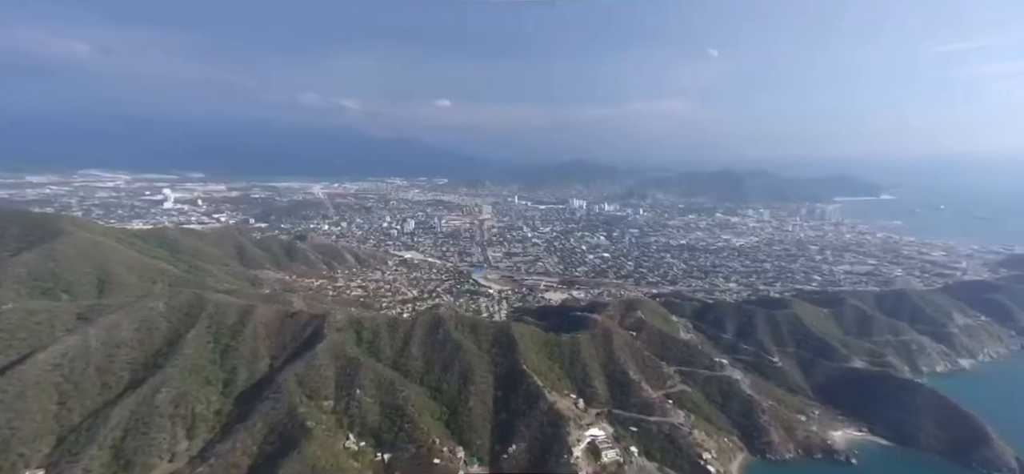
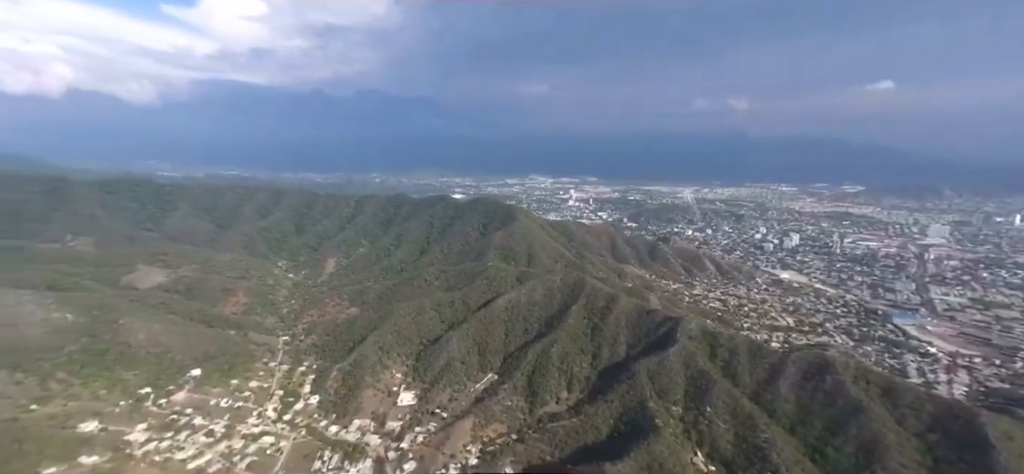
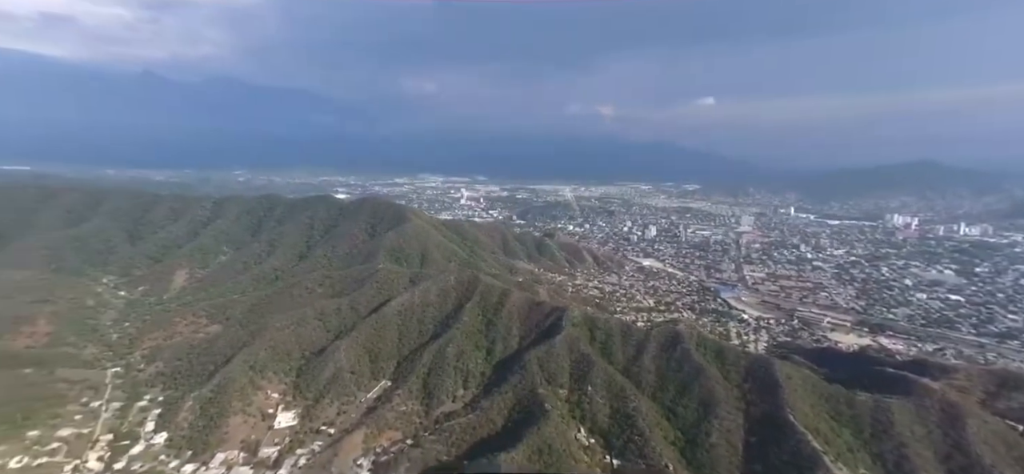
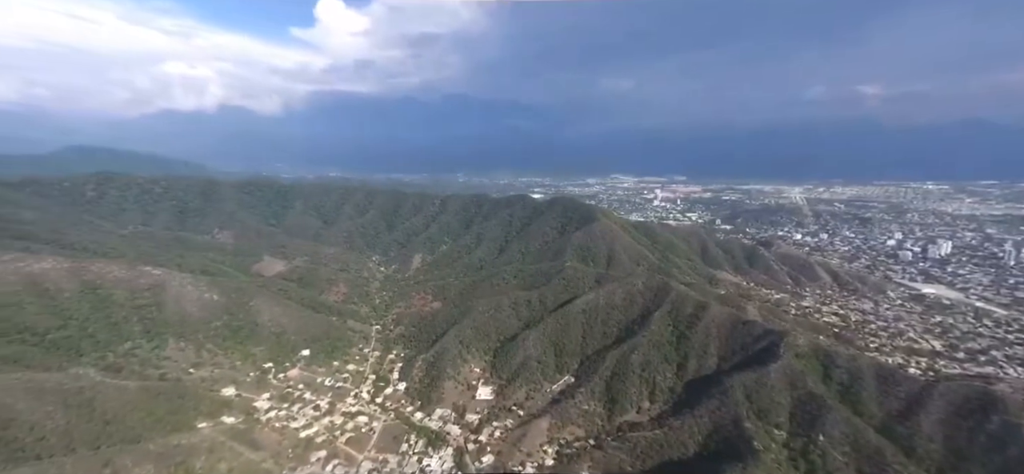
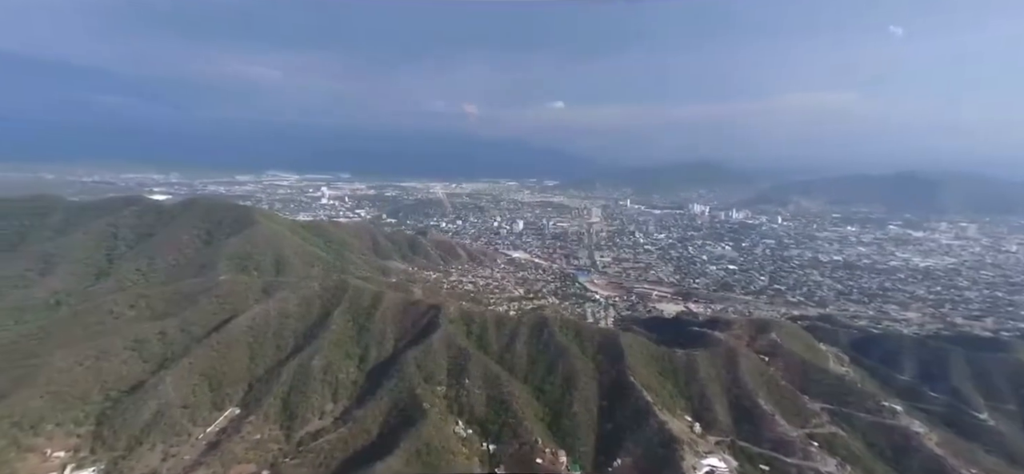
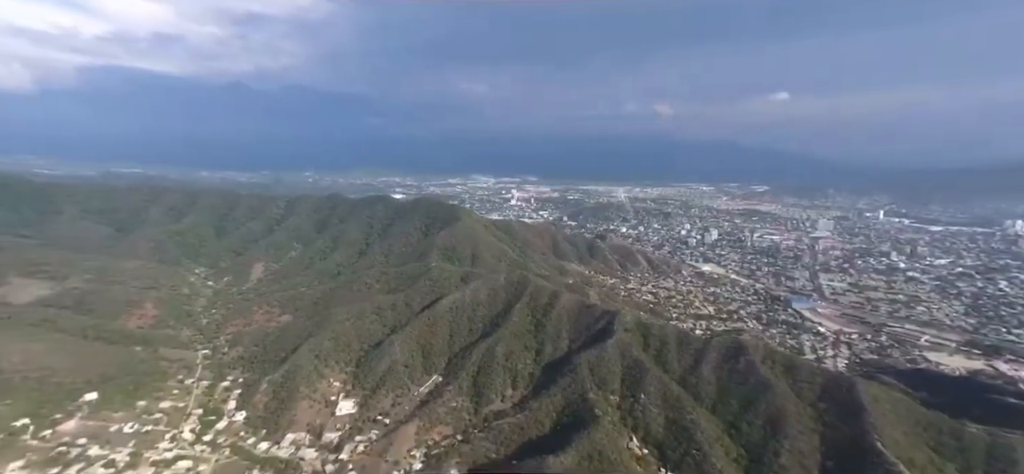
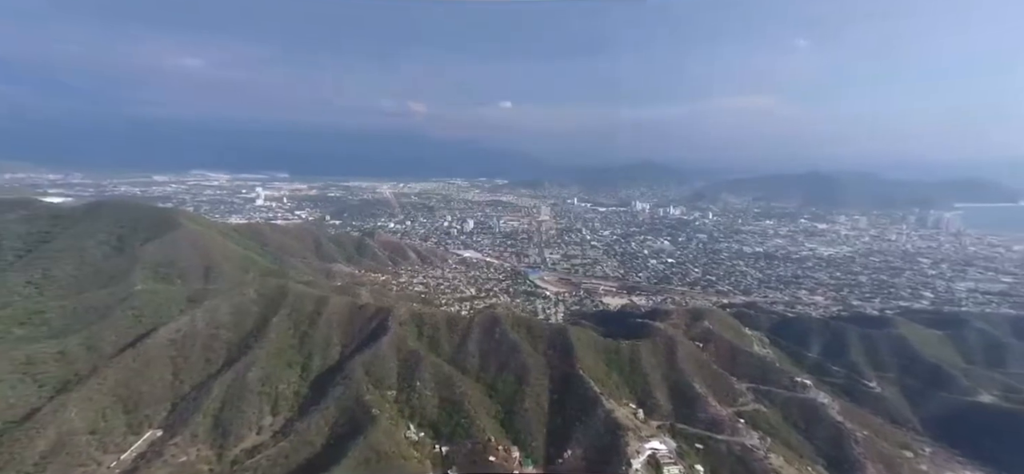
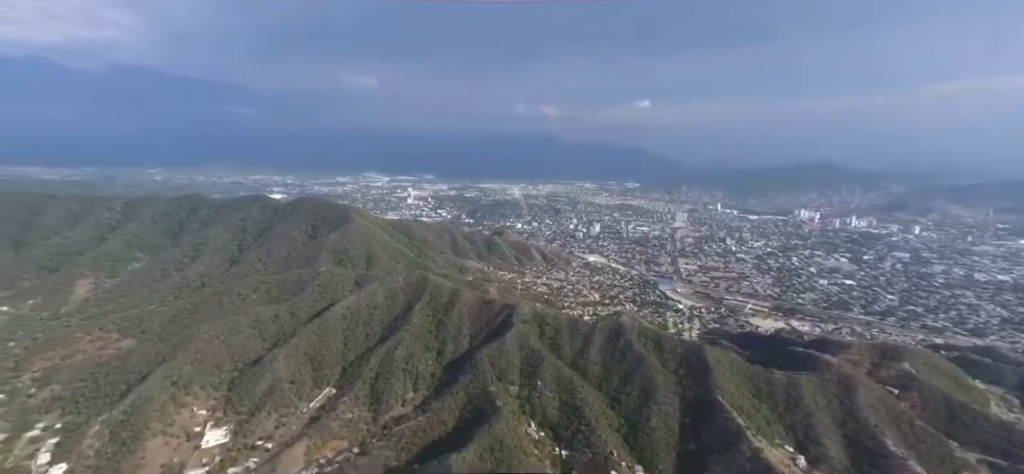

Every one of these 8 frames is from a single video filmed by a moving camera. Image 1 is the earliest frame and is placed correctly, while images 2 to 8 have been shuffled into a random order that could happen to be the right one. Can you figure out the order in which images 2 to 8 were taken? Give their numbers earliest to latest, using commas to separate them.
7, 5, 8, 3, 6, 2, 4
